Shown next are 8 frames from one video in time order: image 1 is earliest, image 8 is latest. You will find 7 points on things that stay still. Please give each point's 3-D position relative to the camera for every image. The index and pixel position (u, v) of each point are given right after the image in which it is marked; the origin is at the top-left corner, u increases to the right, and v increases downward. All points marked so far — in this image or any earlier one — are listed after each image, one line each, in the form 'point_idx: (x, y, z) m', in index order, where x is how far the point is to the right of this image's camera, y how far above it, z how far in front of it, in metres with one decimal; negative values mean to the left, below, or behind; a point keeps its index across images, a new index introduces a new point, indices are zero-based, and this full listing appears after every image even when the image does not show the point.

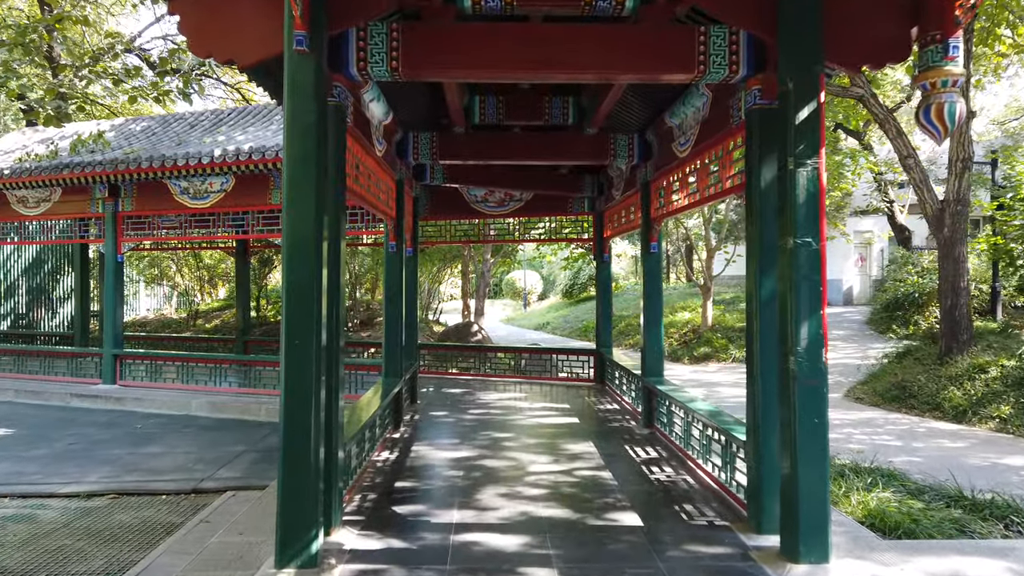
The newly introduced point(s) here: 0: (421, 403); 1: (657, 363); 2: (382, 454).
0: (-0.8, -1.1, +6.8) m
1: (+1.1, -0.6, +5.7) m
2: (-0.9, -1.1, +5.0) m
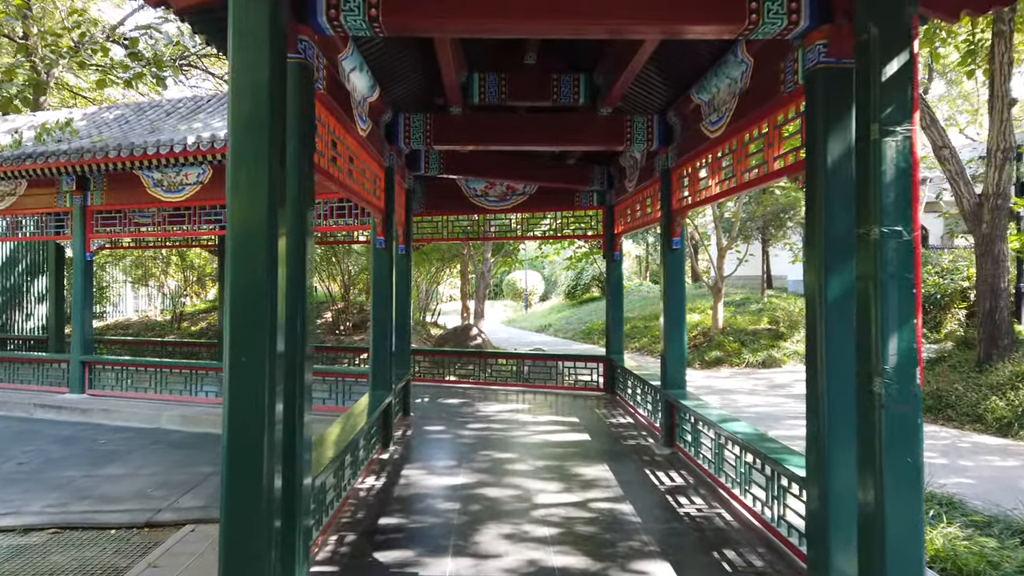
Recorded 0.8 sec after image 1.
0: (-0.8, -1.1, +6.2) m
1: (+1.1, -0.6, +5.0) m
2: (-0.9, -1.1, +4.3) m
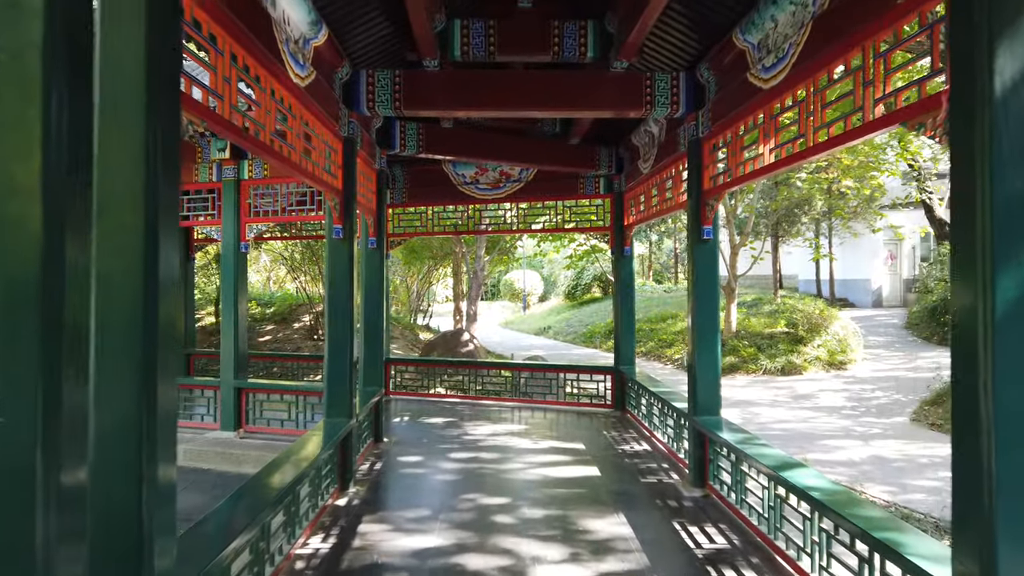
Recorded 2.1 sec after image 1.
0: (-0.9, -1.1, +5.2) m
1: (+1.1, -0.6, +4.0) m
2: (-0.9, -1.1, +3.3) m
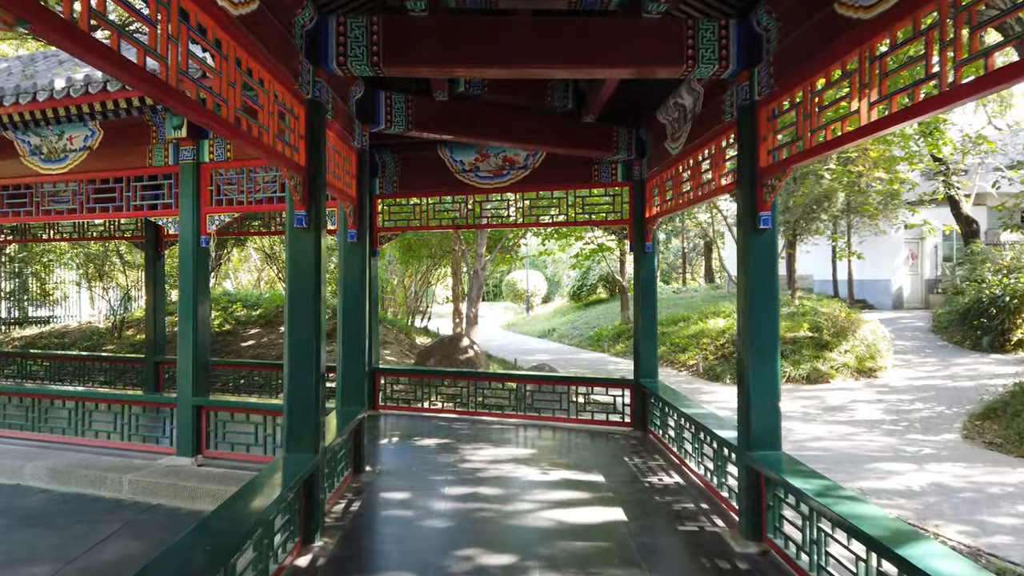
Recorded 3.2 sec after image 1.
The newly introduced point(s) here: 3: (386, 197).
0: (-0.8, -1.1, +4.4) m
1: (+1.1, -0.6, +3.2) m
2: (-0.9, -1.1, +2.5) m
3: (-1.1, +0.8, +6.4) m
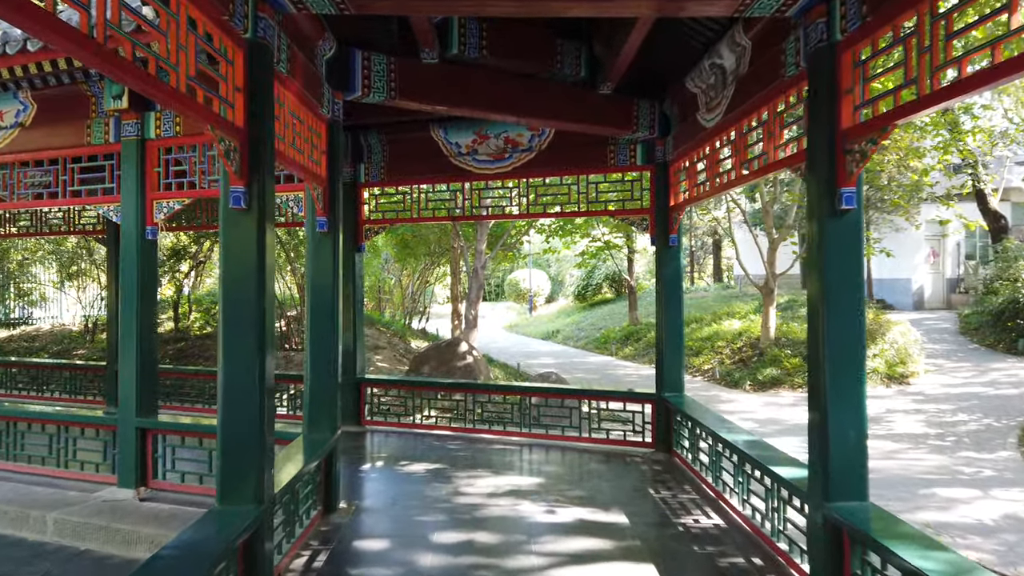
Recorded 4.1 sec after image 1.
0: (-0.8, -1.1, +3.6) m
1: (+1.1, -0.6, +2.5) m
2: (-0.9, -1.1, +1.8) m
3: (-1.1, +0.8, +5.7) m
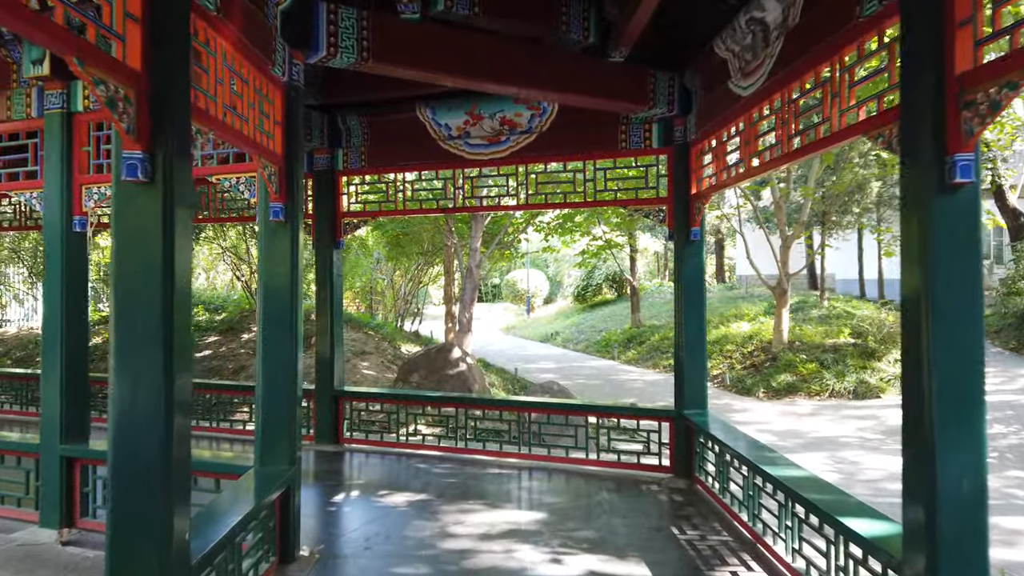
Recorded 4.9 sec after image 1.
0: (-0.8, -1.1, +3.0) m
1: (+1.1, -0.6, +1.8) m
2: (-0.9, -1.2, +1.1) m
3: (-1.1, +0.8, +5.0) m
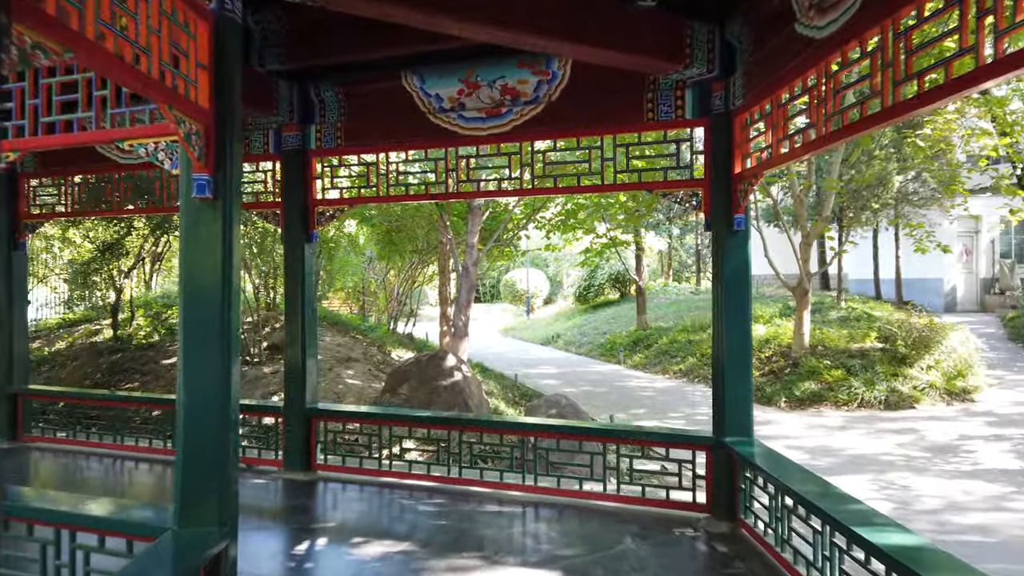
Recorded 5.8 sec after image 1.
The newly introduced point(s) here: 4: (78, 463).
0: (-0.8, -1.1, +2.2) m
1: (+1.2, -0.6, +1.1) m
2: (-0.8, -1.2, +0.4) m
3: (-1.1, +0.8, +4.3) m
4: (-2.9, -1.2, +5.0) m
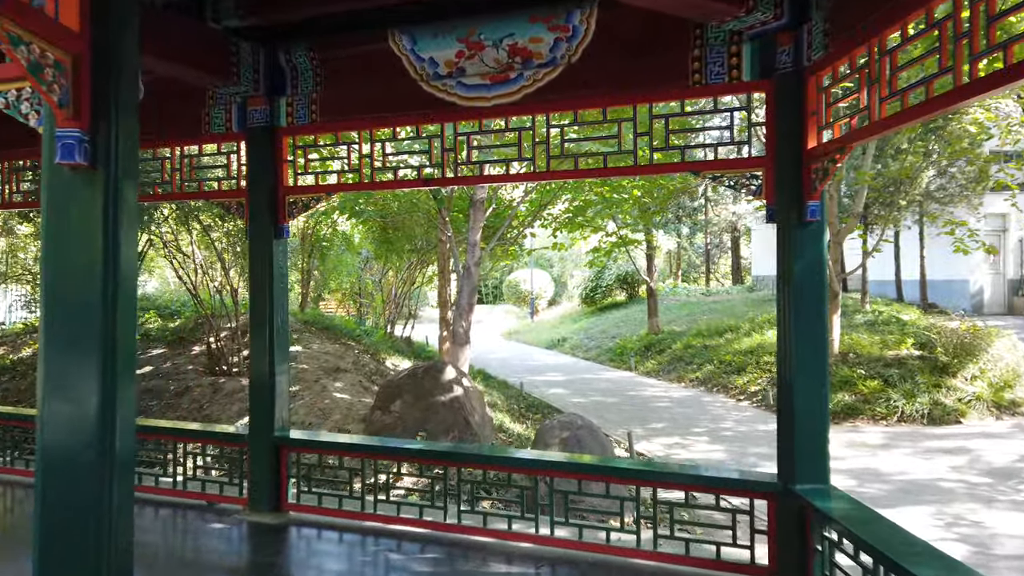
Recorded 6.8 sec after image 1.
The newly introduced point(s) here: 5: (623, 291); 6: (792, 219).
0: (-0.8, -1.1, +1.5) m
1: (+1.2, -0.6, +0.4) m
2: (-0.8, -1.2, -0.3) m
3: (-1.0, +0.8, +3.6) m
4: (-2.9, -1.2, +4.2) m
5: (+2.6, -0.1, +17.1) m
6: (+1.0, +0.3, +2.7) m
